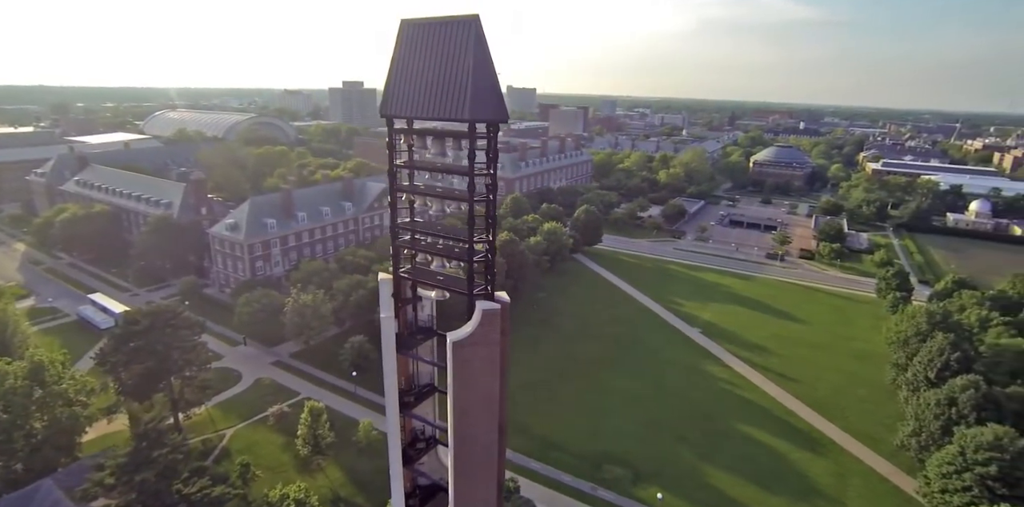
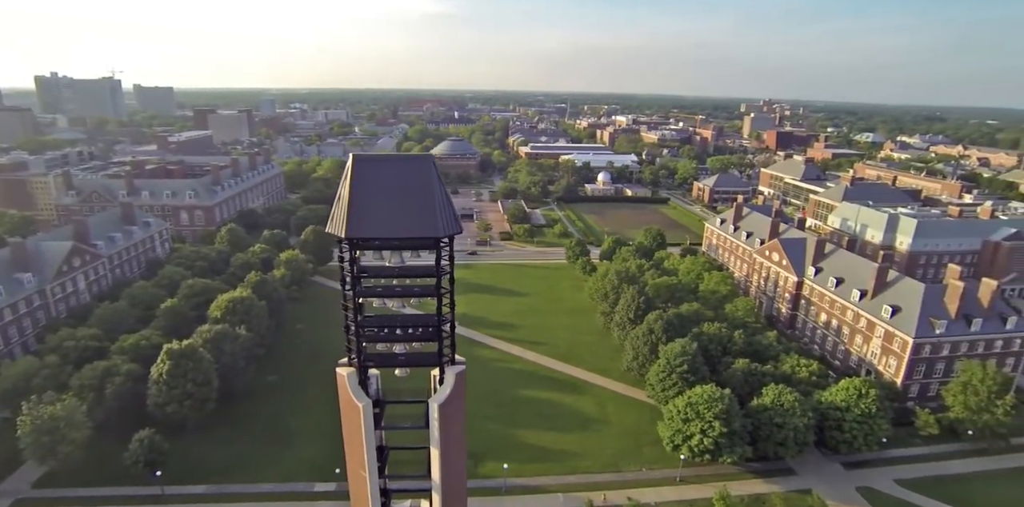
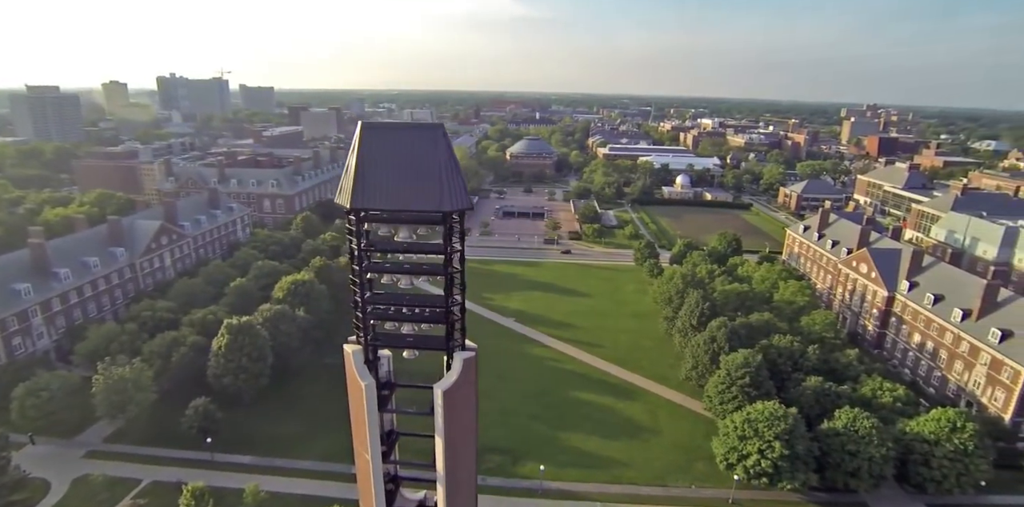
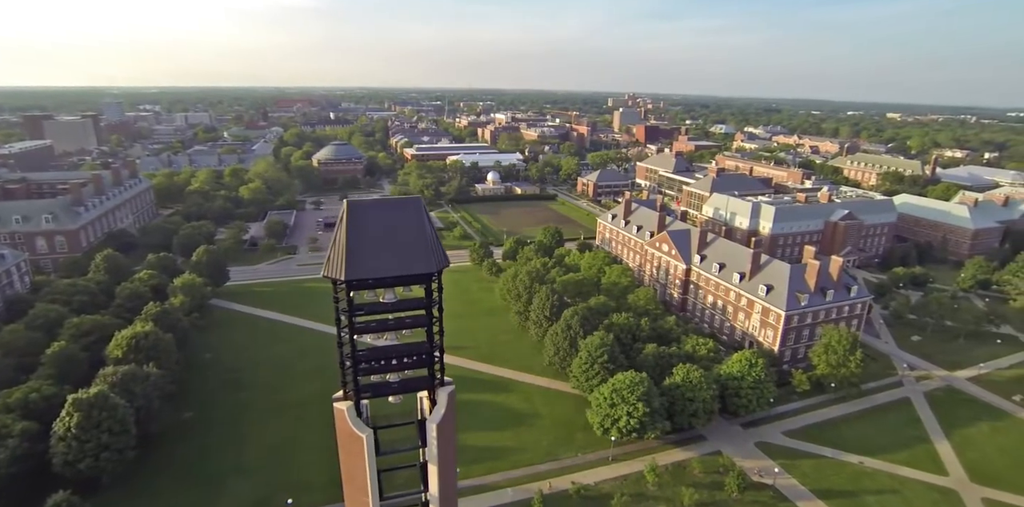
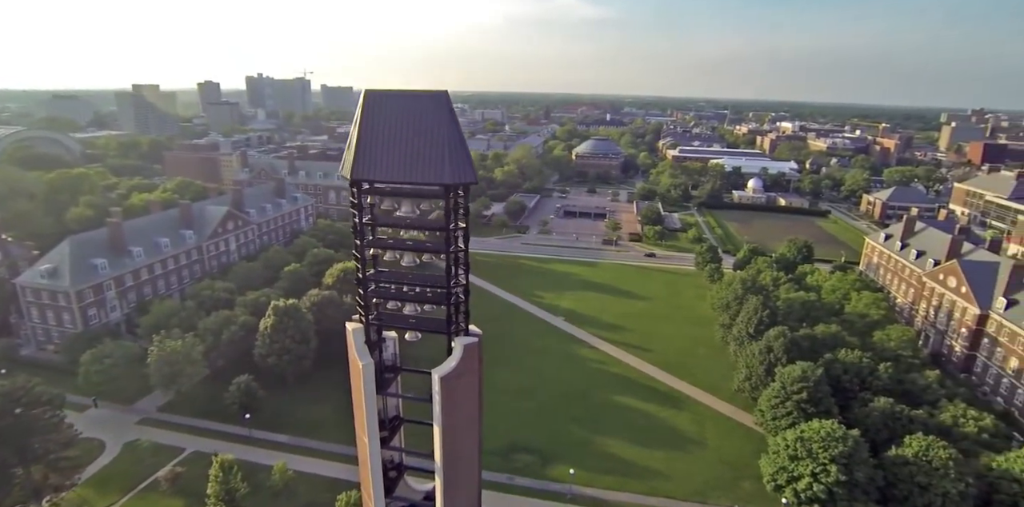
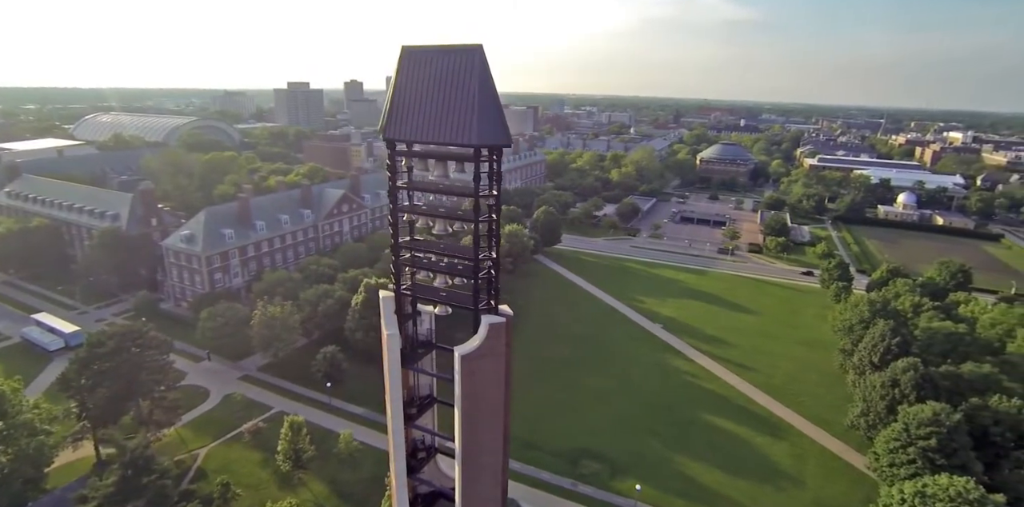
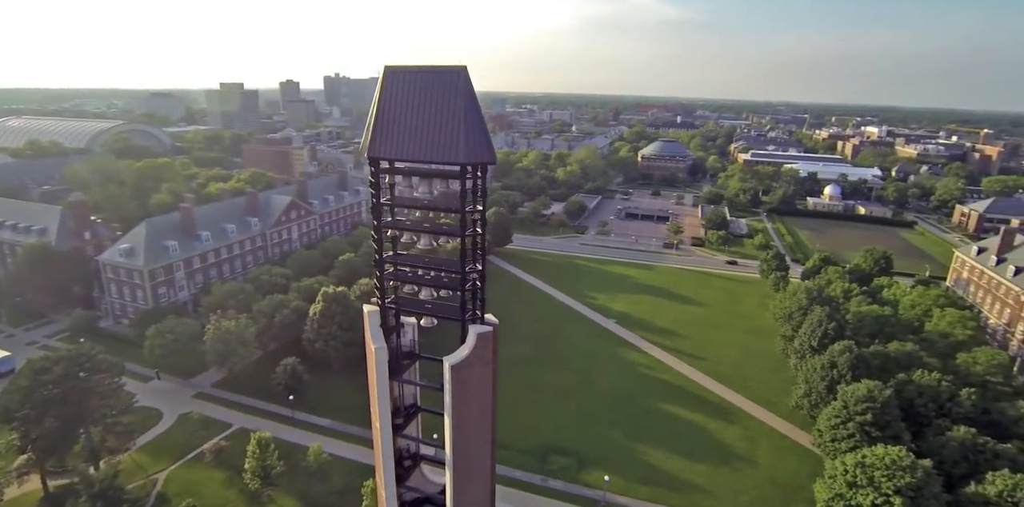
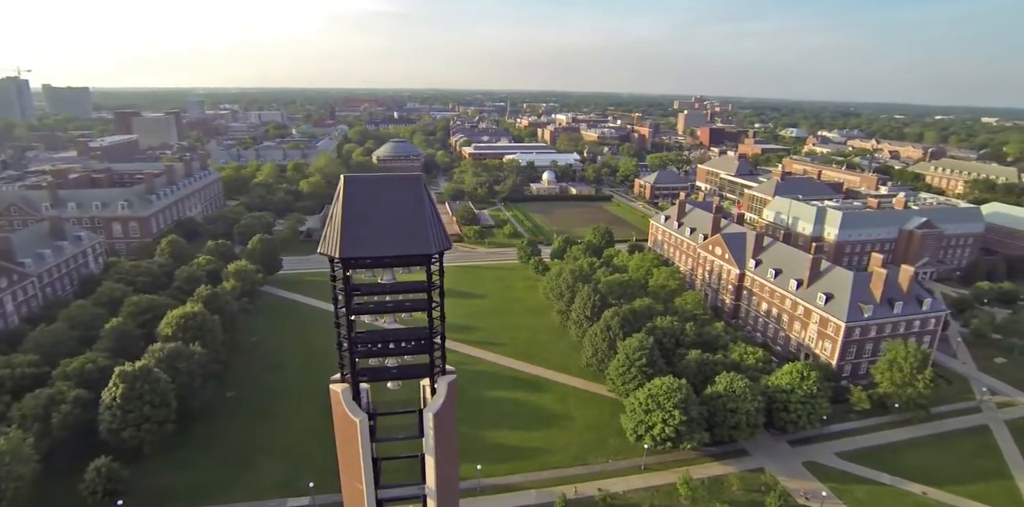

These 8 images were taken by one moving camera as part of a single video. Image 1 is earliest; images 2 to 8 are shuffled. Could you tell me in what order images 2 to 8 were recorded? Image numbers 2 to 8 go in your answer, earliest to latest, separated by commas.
6, 7, 5, 3, 2, 8, 4
